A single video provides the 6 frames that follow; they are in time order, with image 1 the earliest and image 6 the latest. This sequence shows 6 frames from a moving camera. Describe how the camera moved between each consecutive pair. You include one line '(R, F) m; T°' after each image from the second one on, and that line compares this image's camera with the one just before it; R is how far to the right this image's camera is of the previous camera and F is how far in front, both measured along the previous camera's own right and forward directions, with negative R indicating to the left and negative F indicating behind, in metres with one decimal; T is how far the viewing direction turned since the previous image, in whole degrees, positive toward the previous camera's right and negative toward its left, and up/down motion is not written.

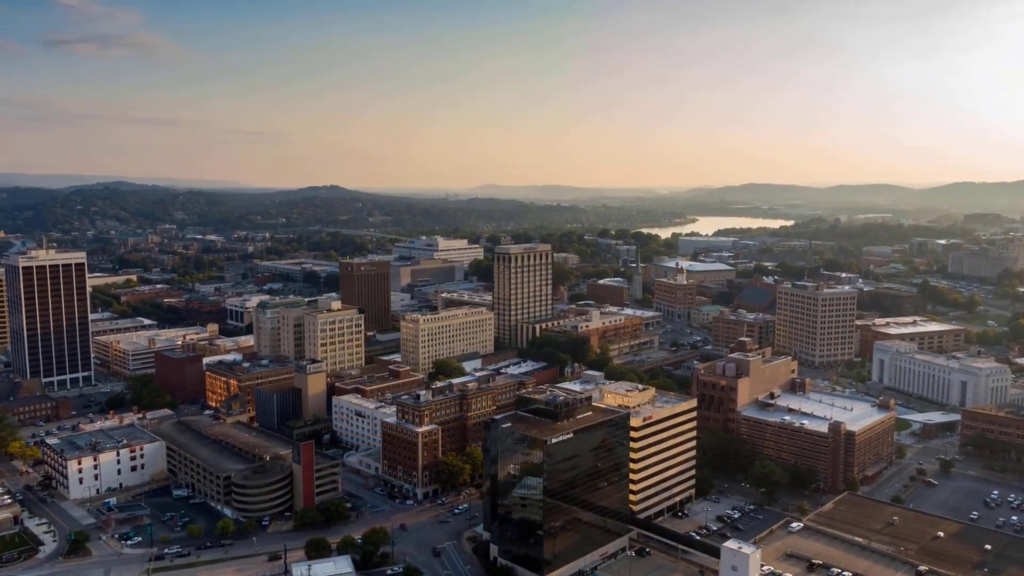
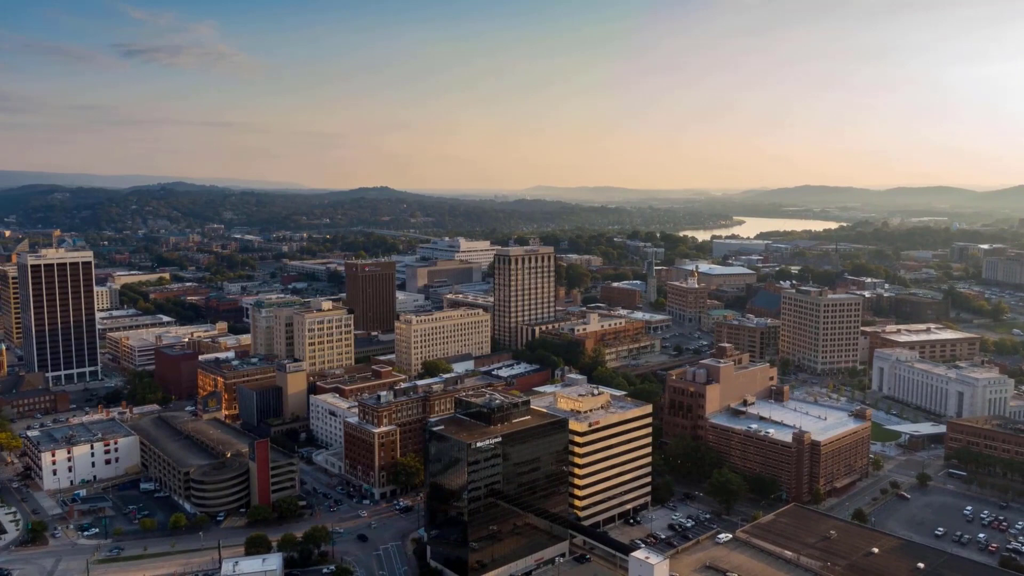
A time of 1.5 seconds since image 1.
(+5.0, +0.3) m; -4°
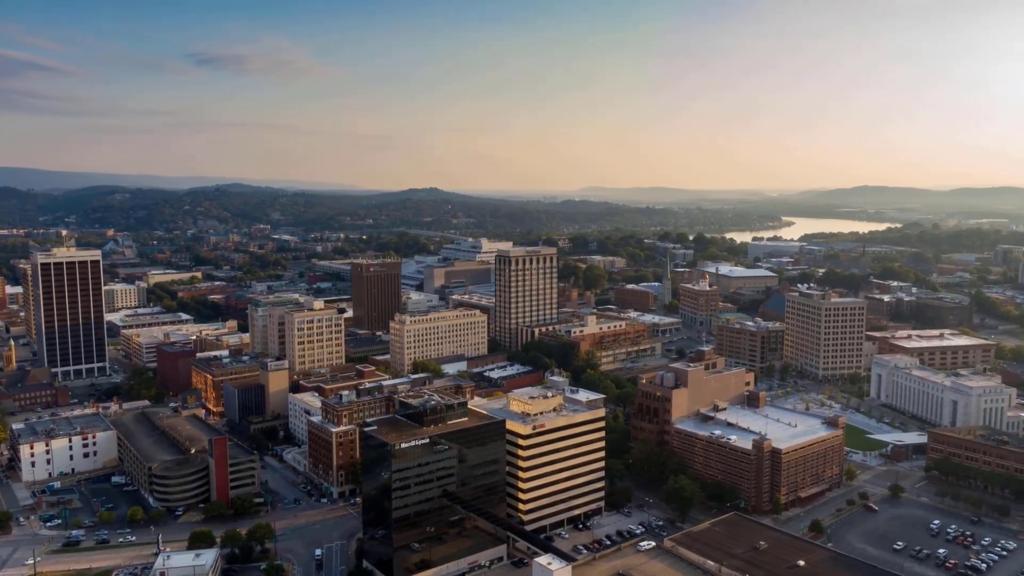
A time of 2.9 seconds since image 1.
(+5.1, +0.3) m; -4°
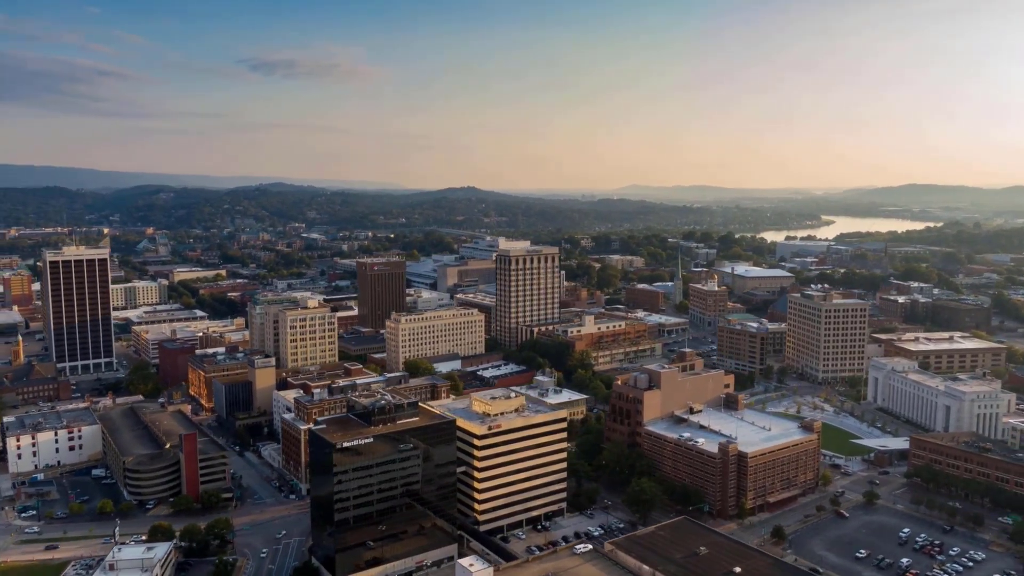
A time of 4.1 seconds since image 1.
(+4.0, +0.2) m; -3°
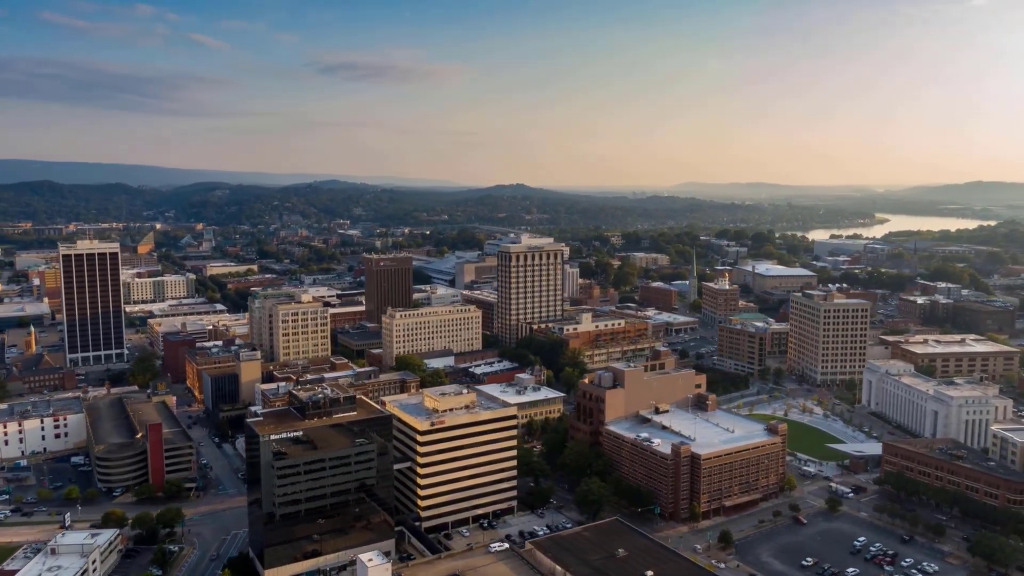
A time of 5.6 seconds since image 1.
(+5.1, +0.3) m; -4°
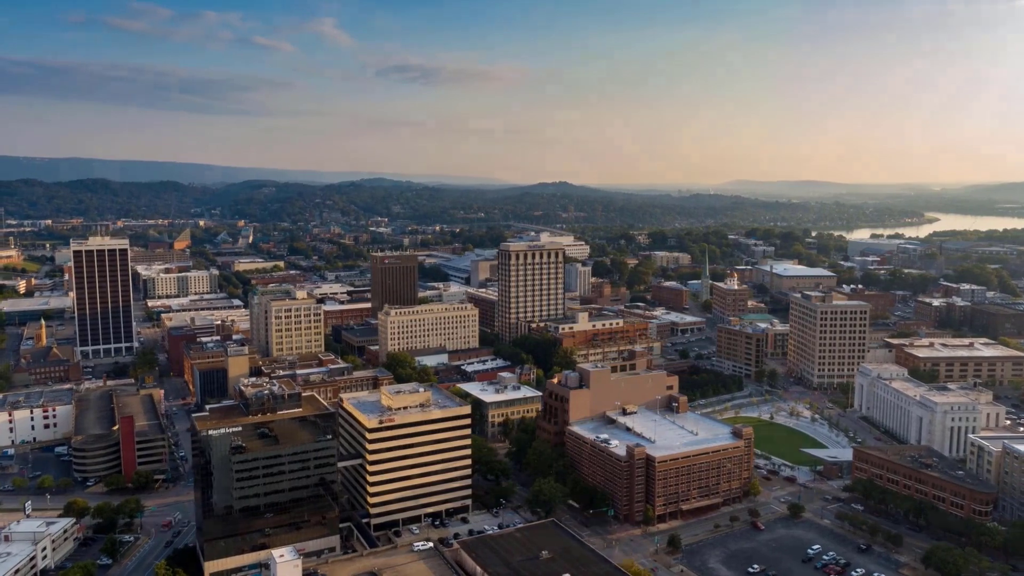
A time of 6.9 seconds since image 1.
(+4.5, +0.3) m; -3°
